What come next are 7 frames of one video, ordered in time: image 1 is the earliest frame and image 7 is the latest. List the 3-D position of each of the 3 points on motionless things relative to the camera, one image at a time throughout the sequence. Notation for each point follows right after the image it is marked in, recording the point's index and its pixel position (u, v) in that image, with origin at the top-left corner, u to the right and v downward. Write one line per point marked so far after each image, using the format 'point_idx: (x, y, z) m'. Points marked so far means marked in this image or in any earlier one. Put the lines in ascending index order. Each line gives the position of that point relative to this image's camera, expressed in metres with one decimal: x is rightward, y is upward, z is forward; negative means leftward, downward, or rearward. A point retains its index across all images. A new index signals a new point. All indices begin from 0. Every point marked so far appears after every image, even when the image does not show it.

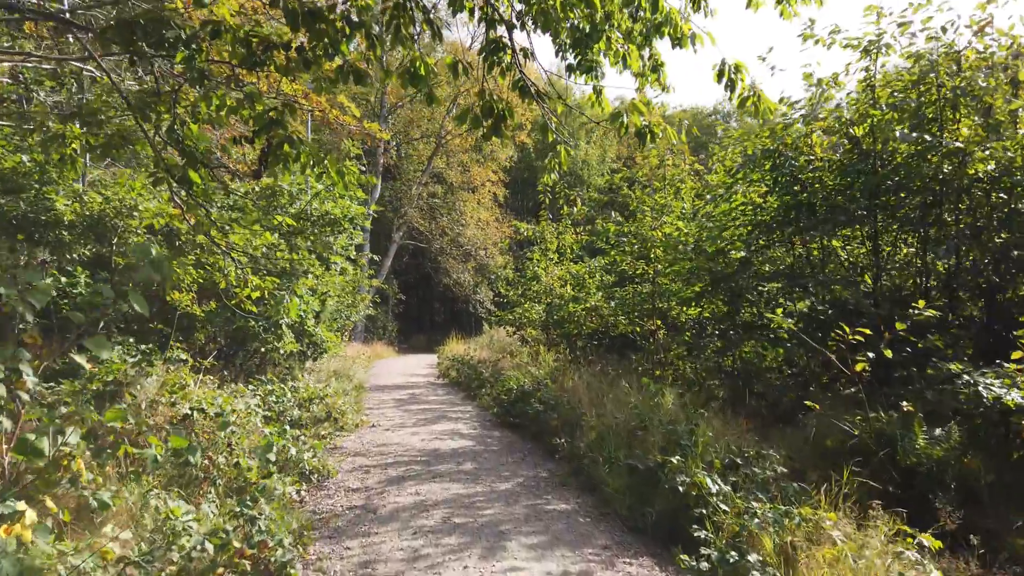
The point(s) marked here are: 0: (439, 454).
0: (-0.6, -1.3, +5.7) m
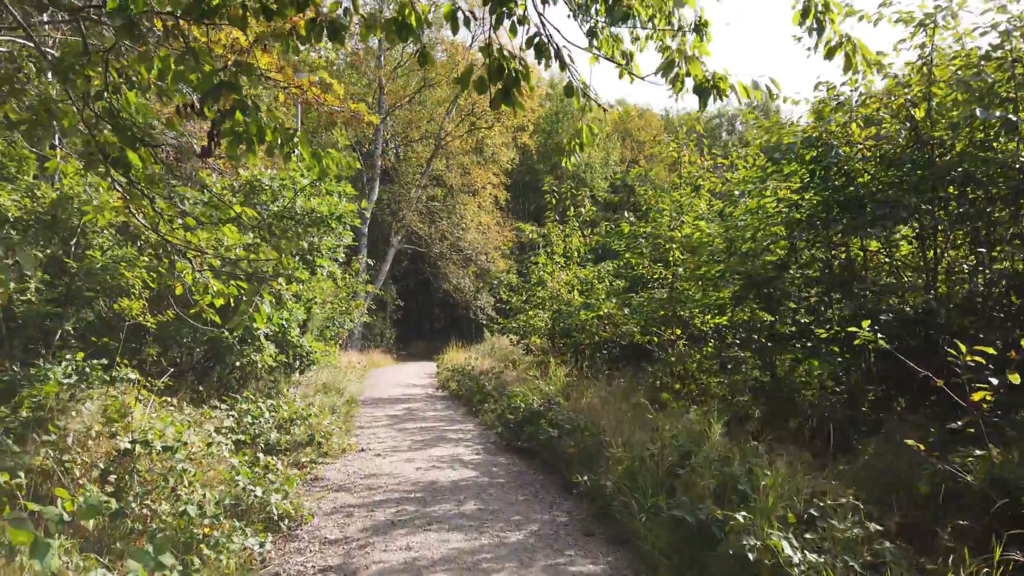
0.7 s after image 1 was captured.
0: (-0.5, -1.4, +4.9) m
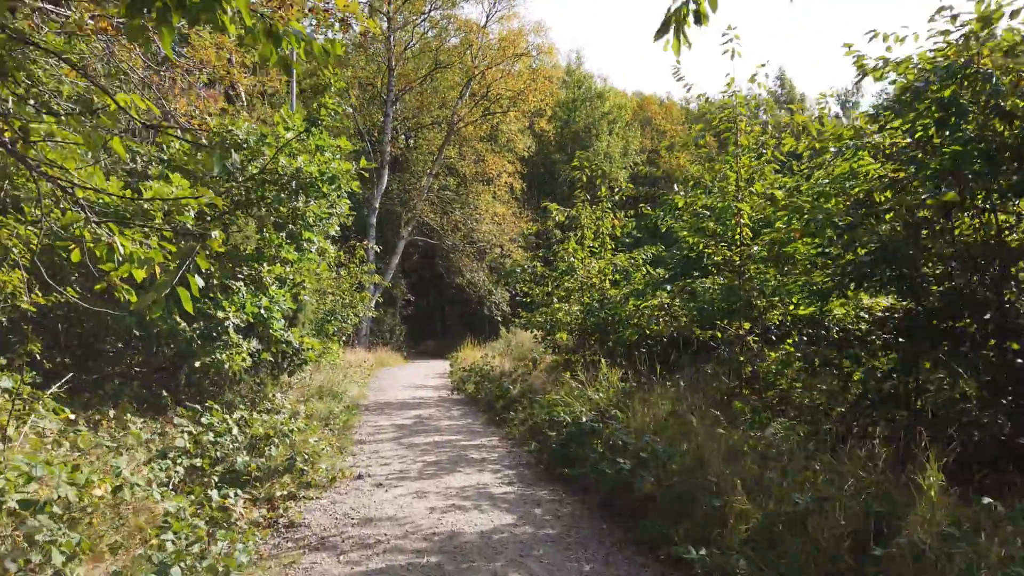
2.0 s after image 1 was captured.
0: (-0.2, -1.2, +3.4) m
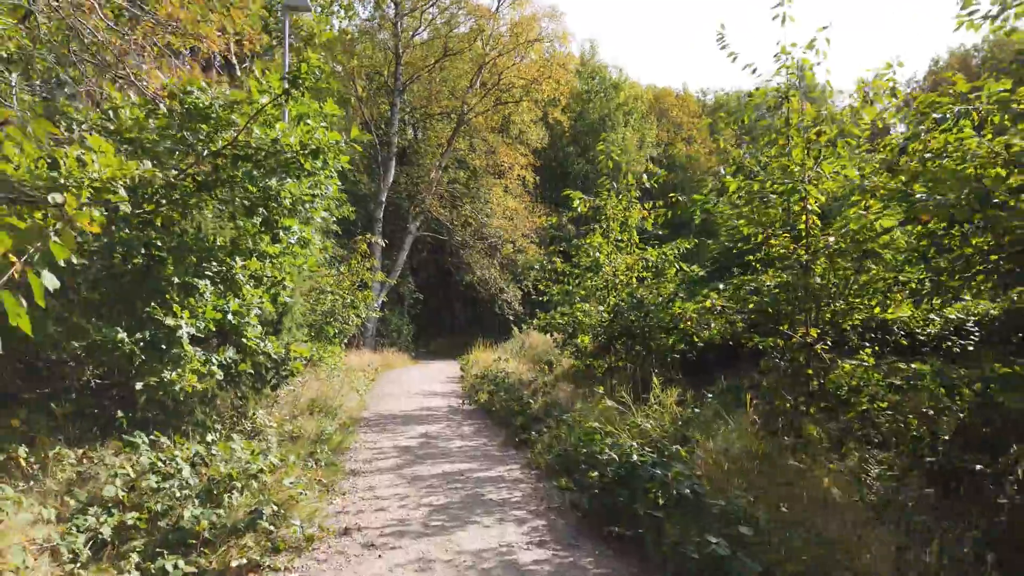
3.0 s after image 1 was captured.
0: (-0.1, -1.2, +2.3) m
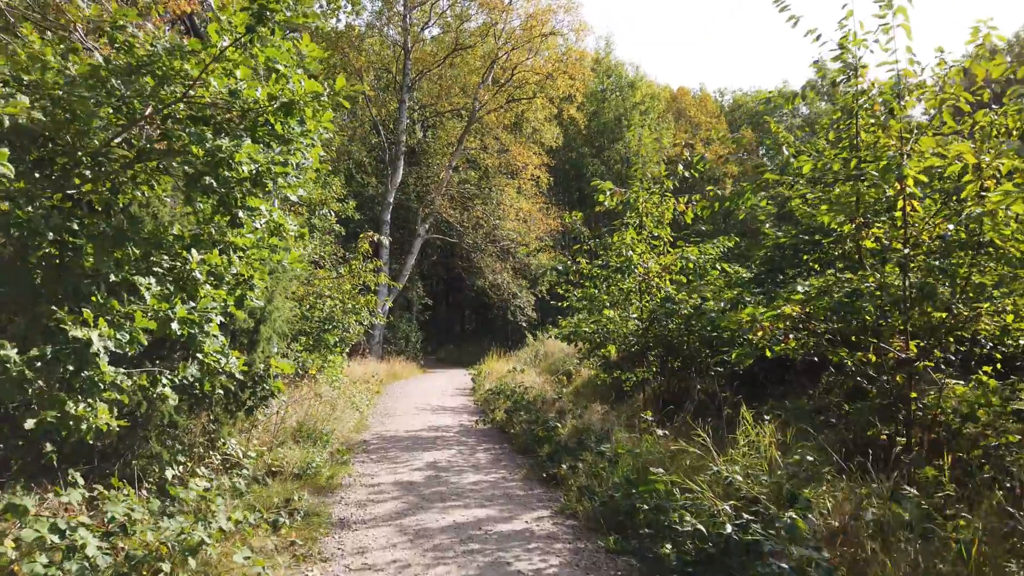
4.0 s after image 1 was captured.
0: (0.0, -1.2, +1.2) m
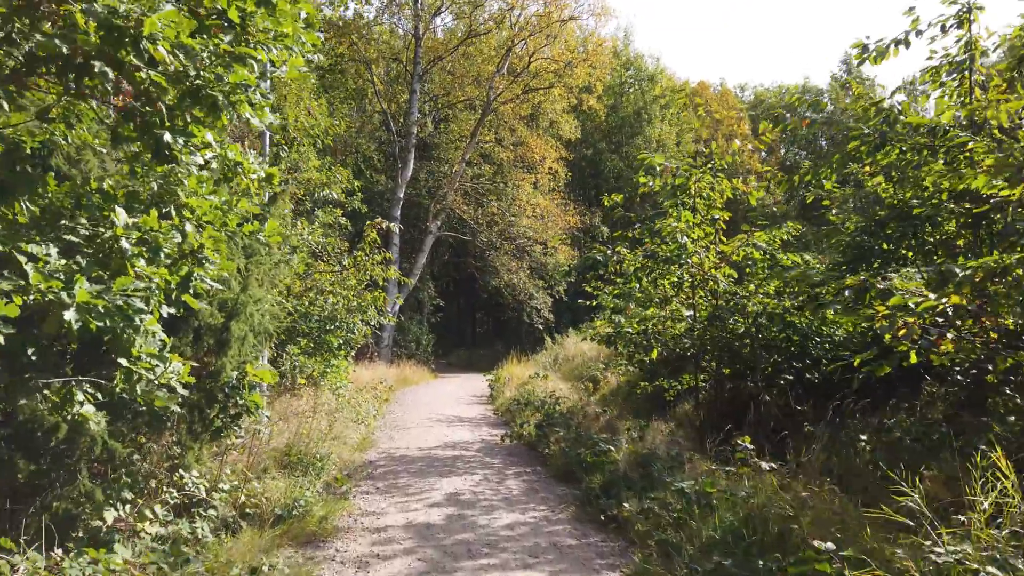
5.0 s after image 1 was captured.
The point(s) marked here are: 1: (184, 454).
0: (+0.2, -1.1, -0.1) m
1: (-1.8, -0.9, +4.1) m
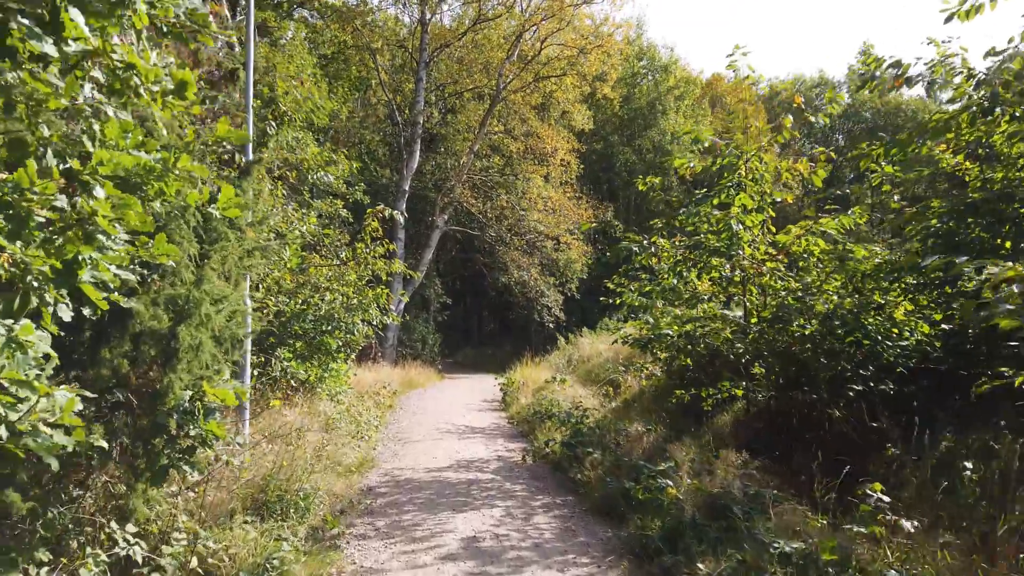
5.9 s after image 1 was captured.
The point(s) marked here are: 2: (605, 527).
0: (+0.4, -1.1, -1.0) m
1: (-1.7, -0.9, +3.1) m
2: (+0.5, -1.4, +4.1) m
